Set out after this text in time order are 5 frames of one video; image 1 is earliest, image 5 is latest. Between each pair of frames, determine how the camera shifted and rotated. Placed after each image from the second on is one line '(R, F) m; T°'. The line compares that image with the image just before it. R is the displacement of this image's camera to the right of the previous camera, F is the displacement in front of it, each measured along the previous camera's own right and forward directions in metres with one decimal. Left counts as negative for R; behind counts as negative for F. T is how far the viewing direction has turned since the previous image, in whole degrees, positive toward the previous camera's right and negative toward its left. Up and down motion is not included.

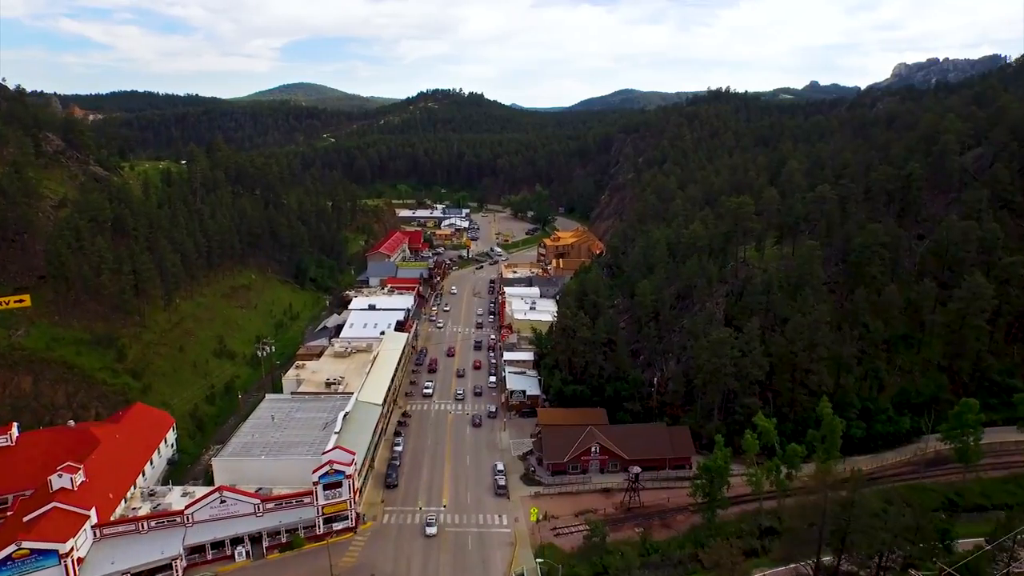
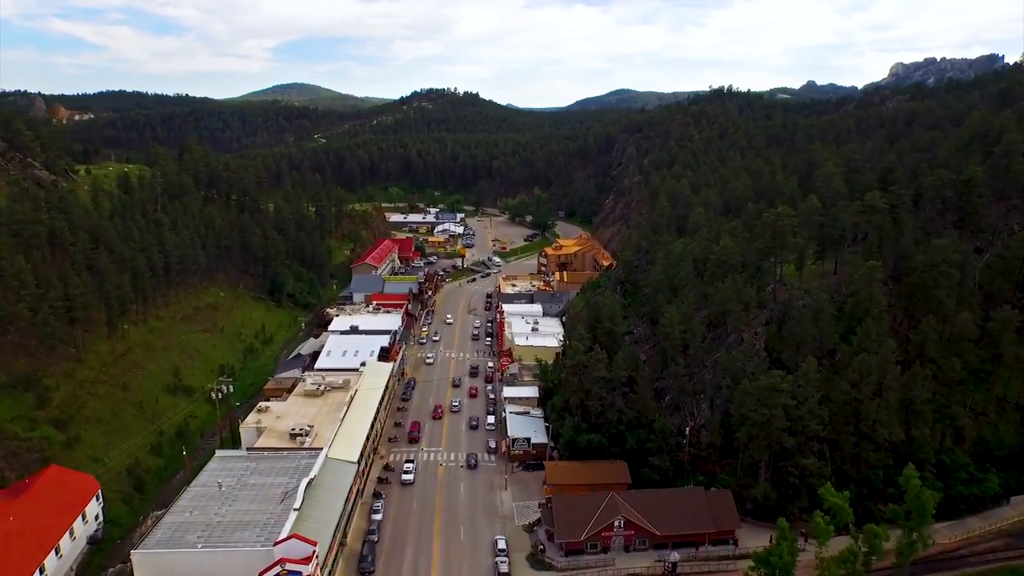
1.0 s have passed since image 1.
(-0.4, +8.3) m; 0°
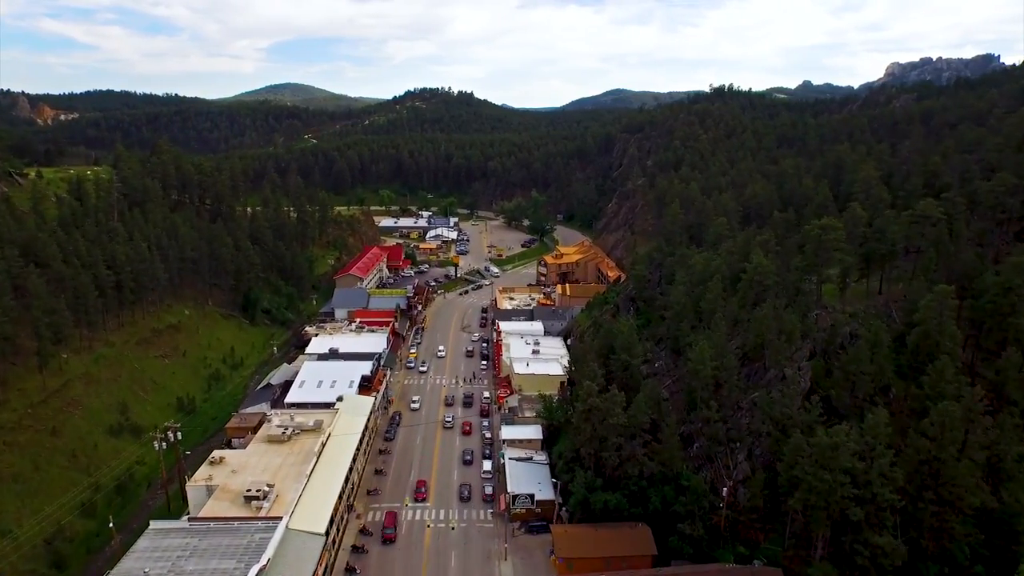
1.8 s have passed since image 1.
(-0.3, +7.0) m; 0°
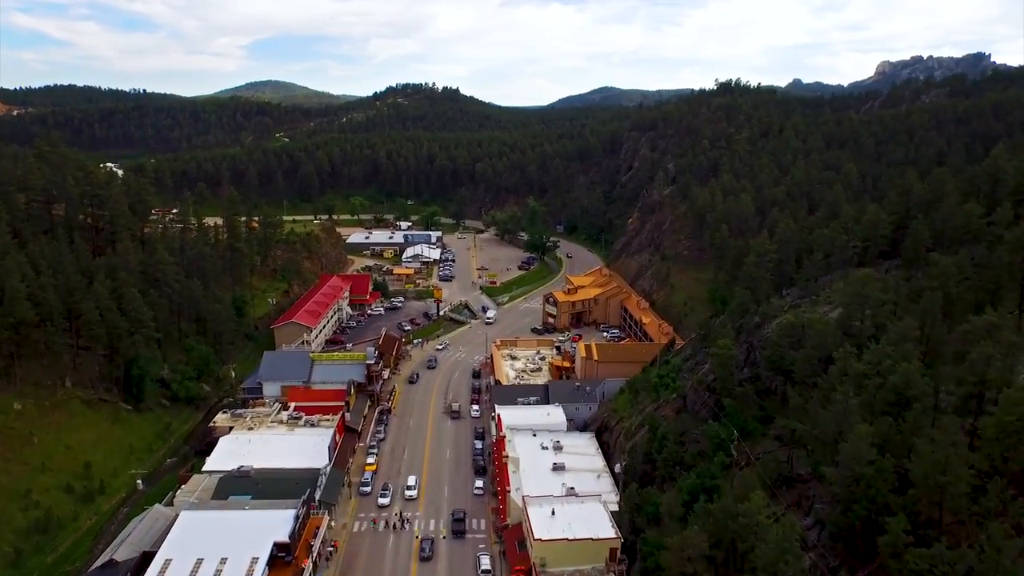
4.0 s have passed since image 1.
(-1.5, +21.7) m; +1°
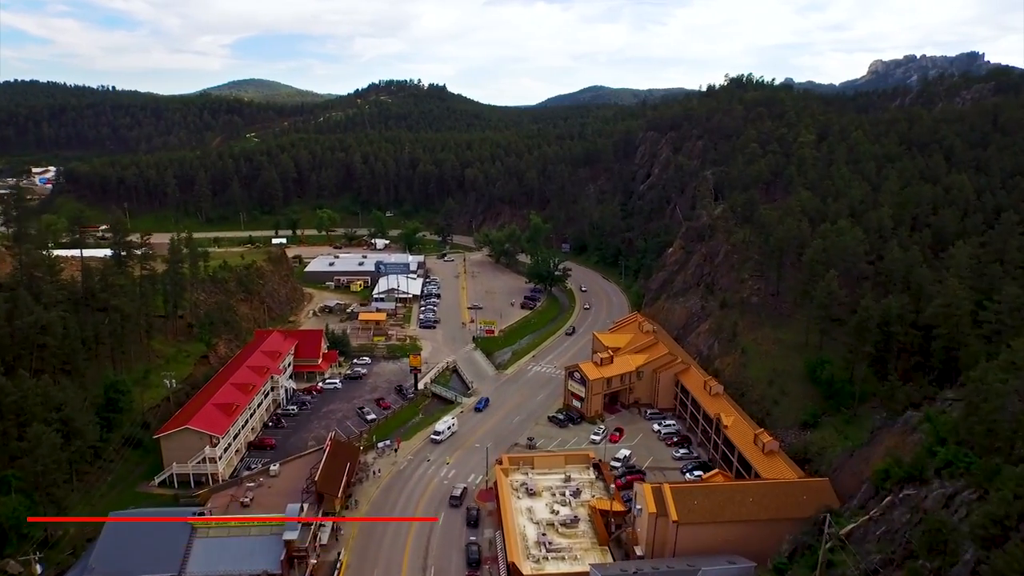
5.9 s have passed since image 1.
(-1.6, +21.6) m; +1°
